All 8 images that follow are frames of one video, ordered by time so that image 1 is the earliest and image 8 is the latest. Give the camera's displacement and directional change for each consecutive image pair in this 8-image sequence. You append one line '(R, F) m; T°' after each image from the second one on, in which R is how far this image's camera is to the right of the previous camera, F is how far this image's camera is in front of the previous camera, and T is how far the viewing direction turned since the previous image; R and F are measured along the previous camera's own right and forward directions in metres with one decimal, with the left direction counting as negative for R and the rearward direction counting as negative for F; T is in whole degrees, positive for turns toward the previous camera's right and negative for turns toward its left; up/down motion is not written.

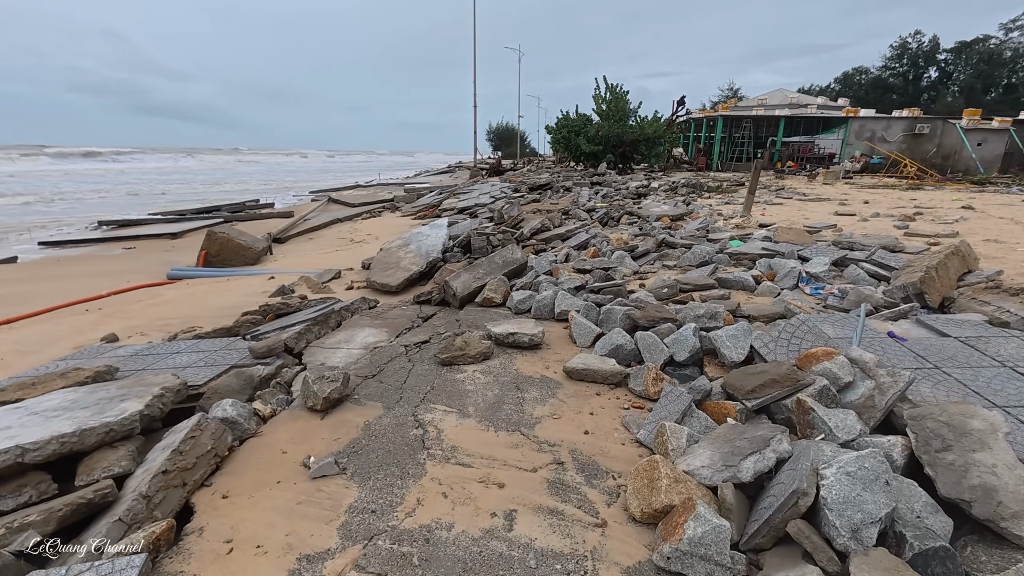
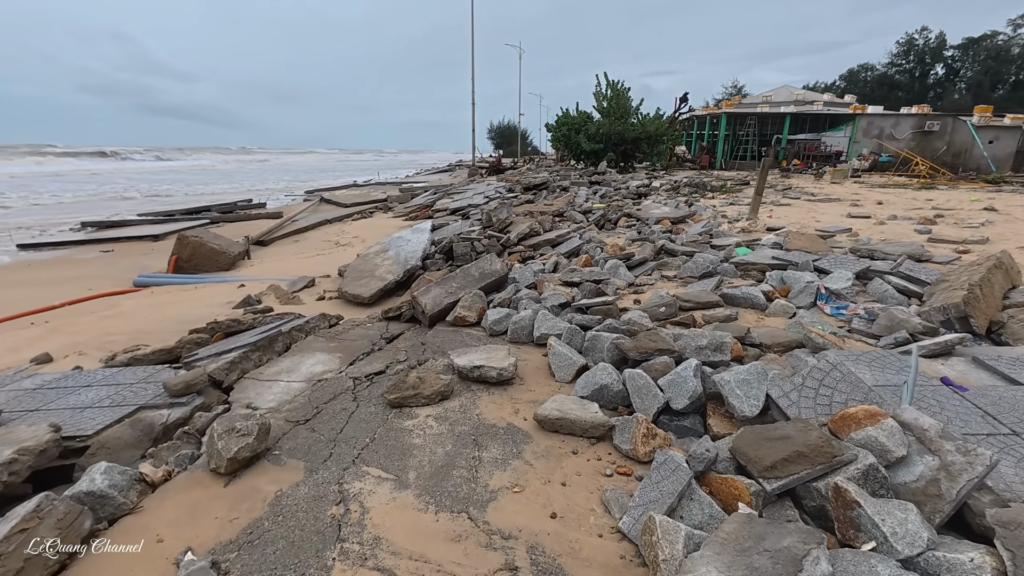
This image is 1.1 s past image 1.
(+0.2, +0.5) m; 0°
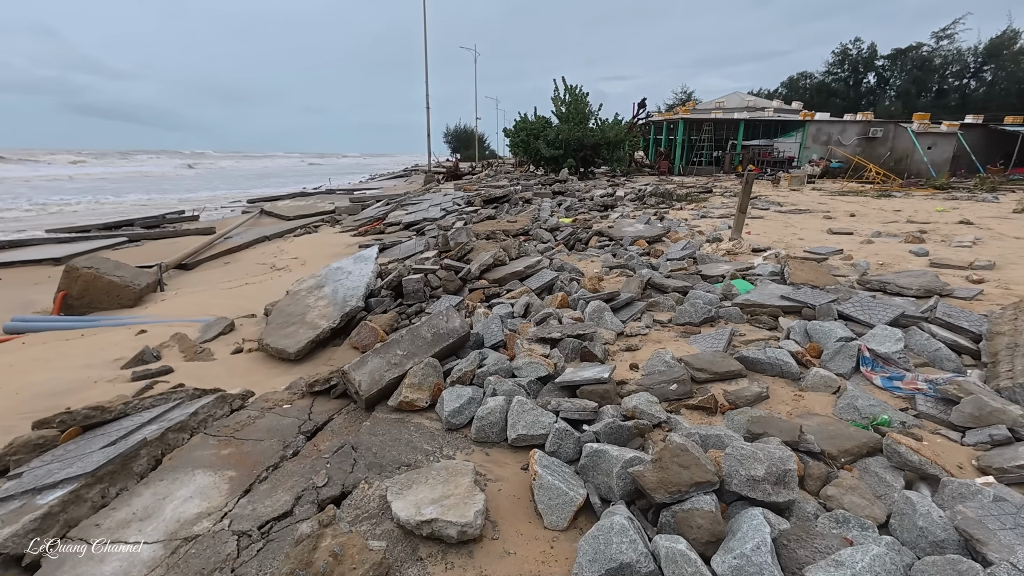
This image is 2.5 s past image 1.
(0.0, +0.9) m; +5°
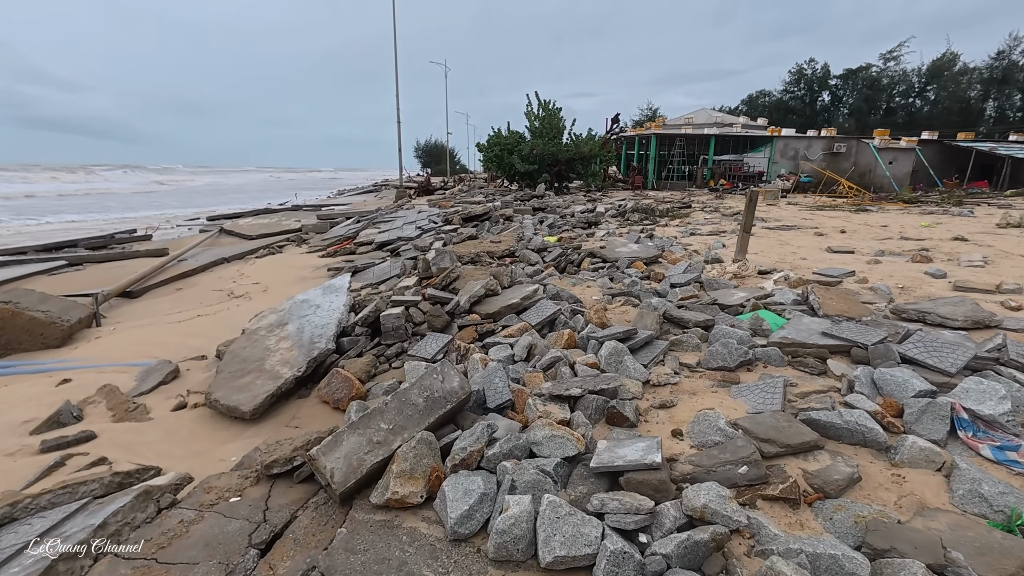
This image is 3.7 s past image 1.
(-0.2, +0.6) m; +3°
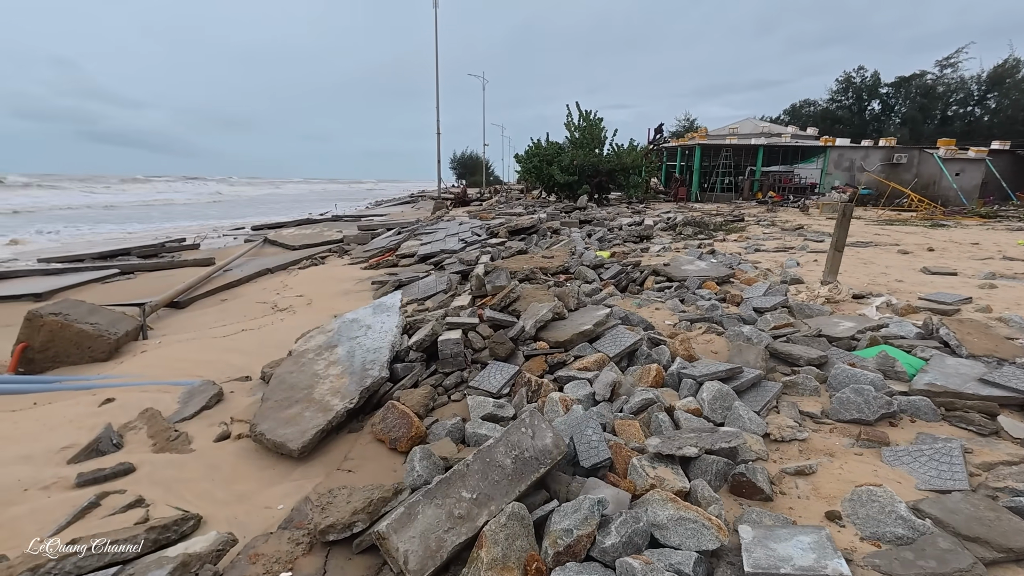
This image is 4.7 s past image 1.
(-0.3, +0.5) m; -4°
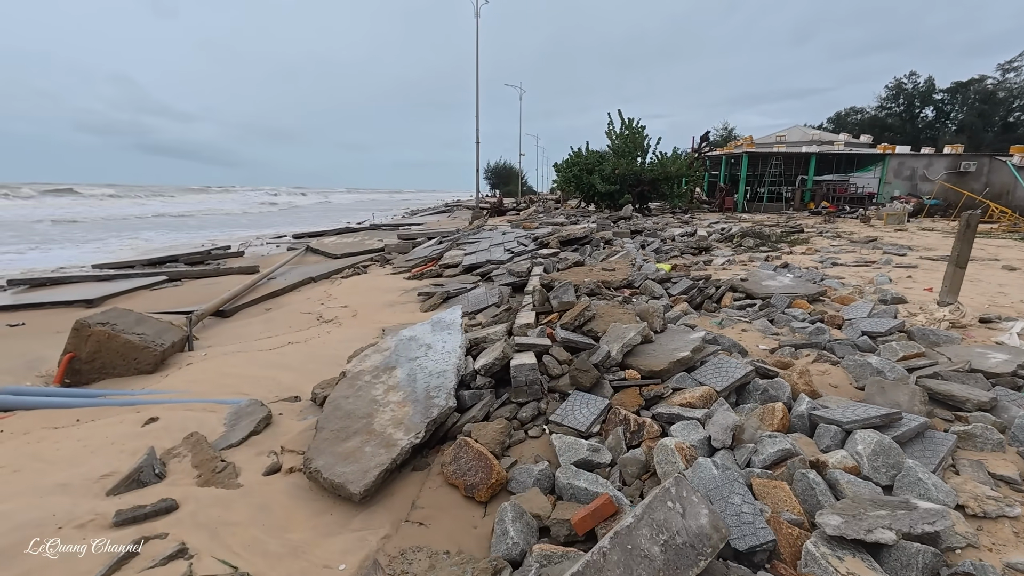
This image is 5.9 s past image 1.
(-0.4, +0.5) m; -4°
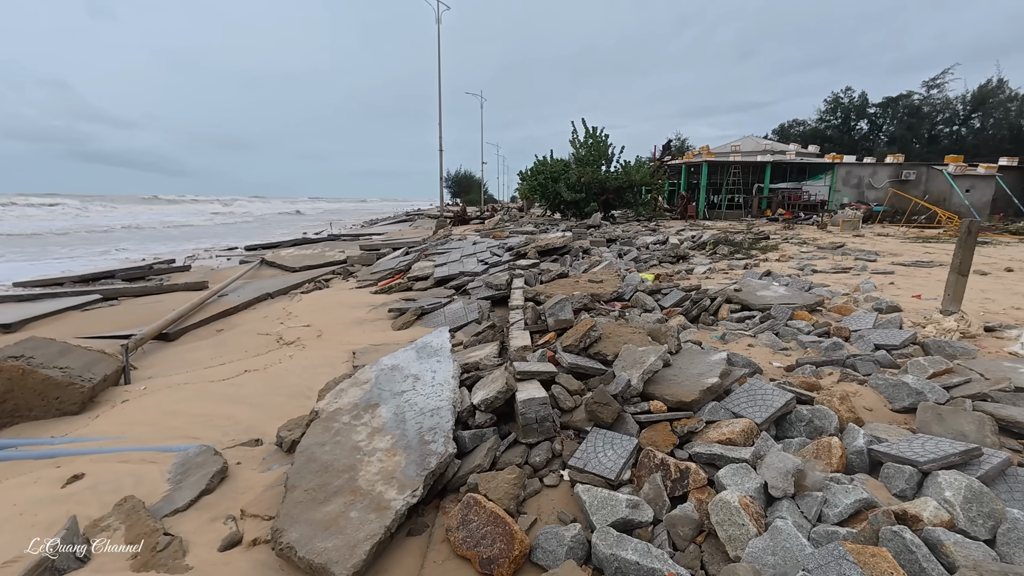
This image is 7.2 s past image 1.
(-0.3, +0.5) m; +5°
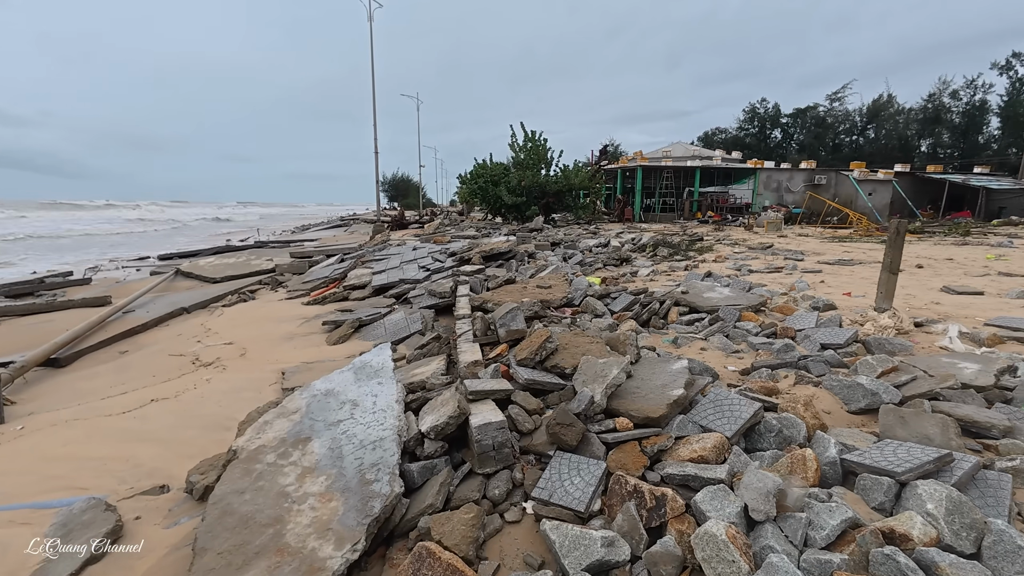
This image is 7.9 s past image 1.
(-0.1, +0.3) m; +7°
